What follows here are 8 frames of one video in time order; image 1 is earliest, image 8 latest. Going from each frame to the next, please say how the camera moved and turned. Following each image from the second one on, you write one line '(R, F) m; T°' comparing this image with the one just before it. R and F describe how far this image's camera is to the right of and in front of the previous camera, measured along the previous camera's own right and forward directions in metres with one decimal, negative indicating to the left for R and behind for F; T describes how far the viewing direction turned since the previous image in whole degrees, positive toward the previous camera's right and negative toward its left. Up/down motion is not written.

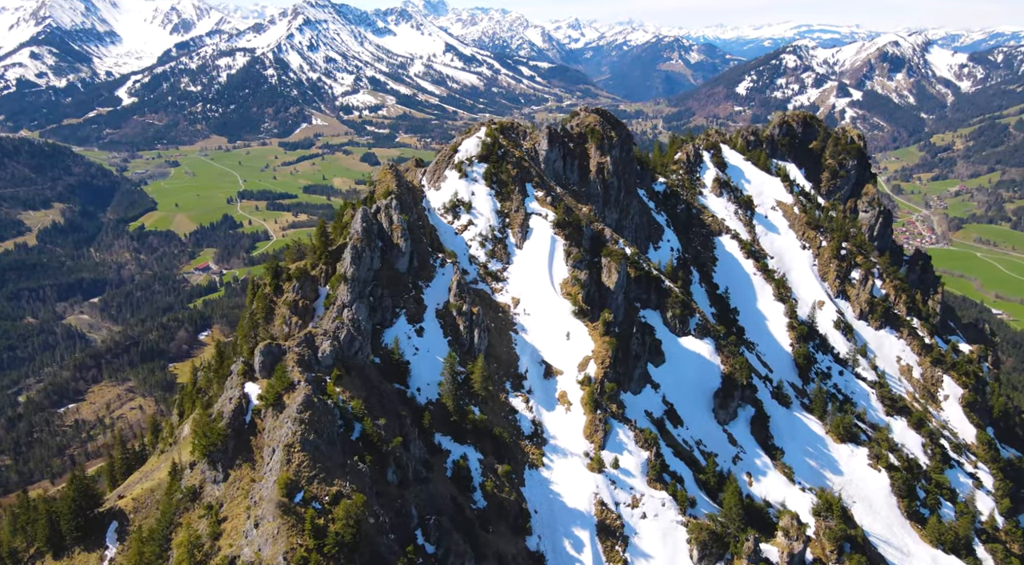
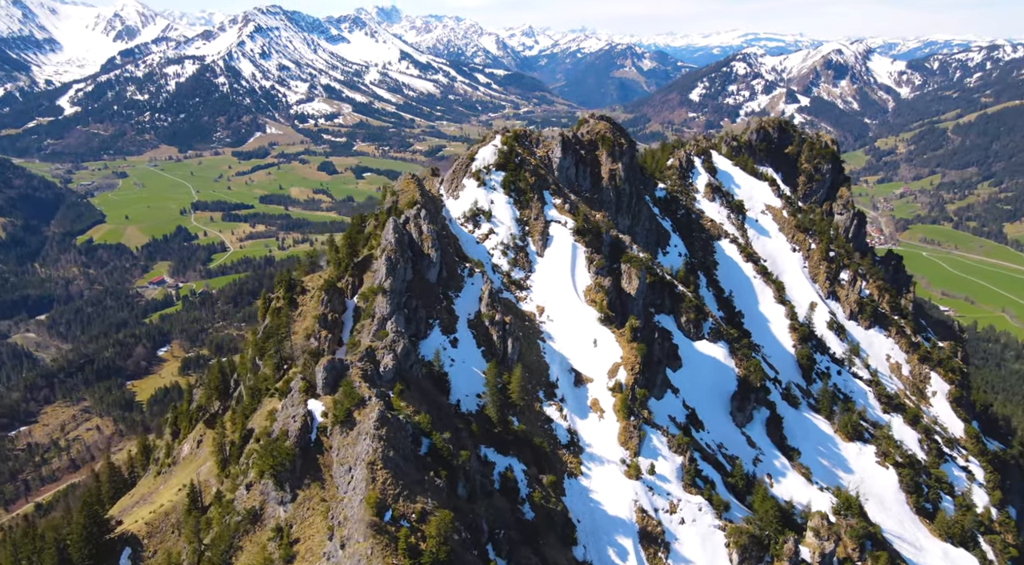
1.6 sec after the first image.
(-13.2, +0.5) m; +4°
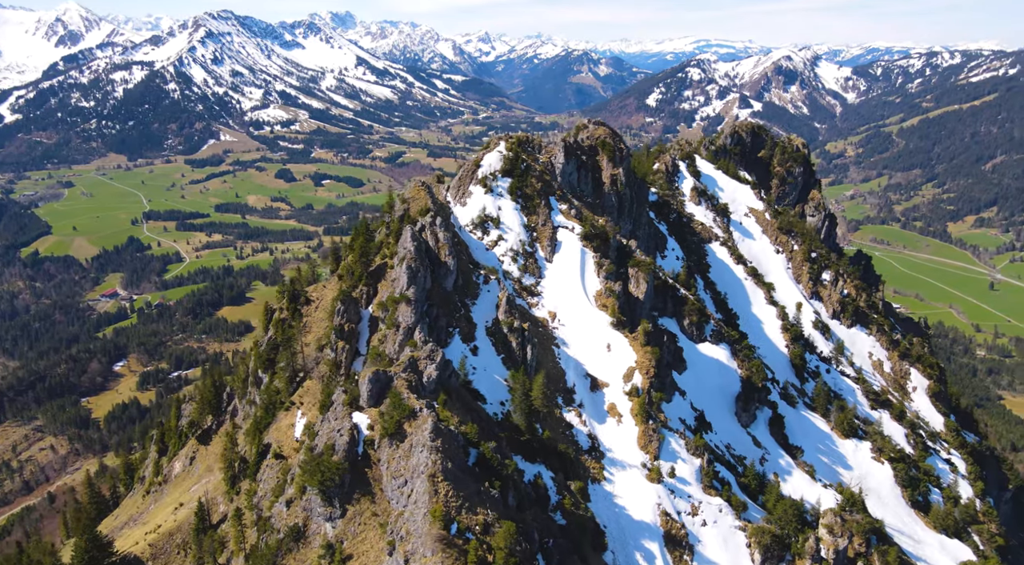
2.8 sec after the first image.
(-10.4, +0.6) m; +4°
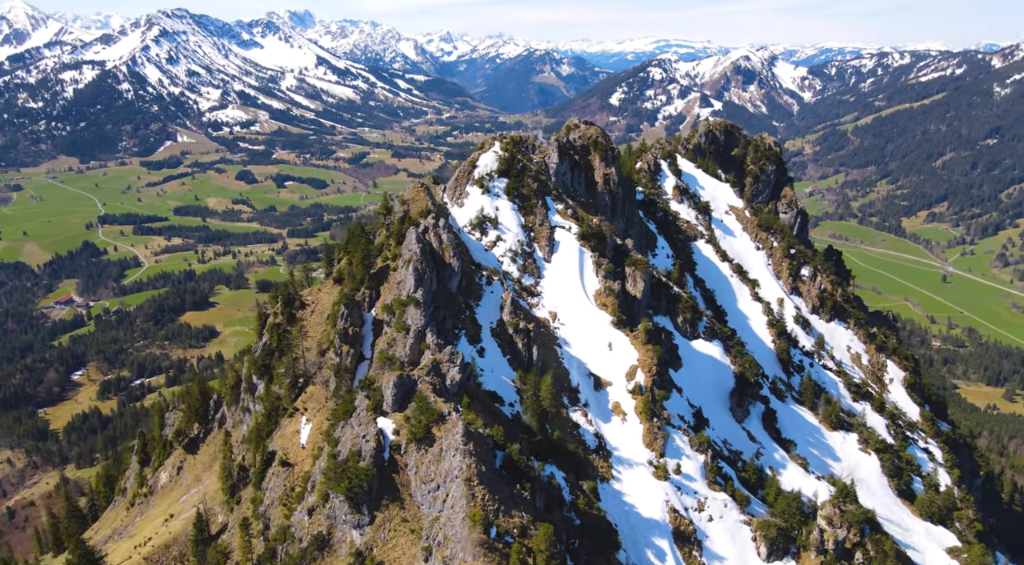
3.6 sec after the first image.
(-7.1, +0.5) m; +3°
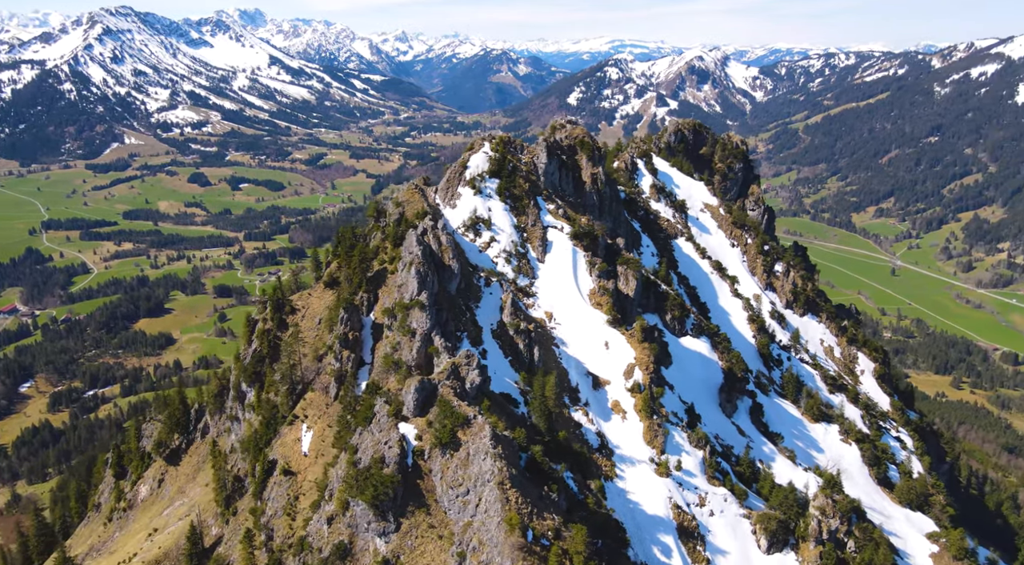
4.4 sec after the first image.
(-7.2, +0.6) m; +4°
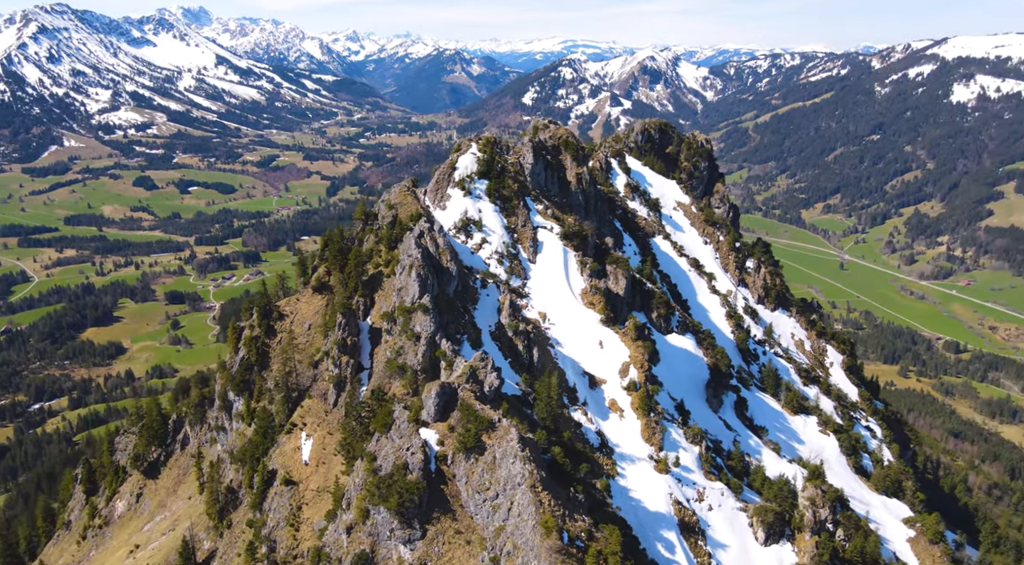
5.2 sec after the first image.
(-7.3, +0.9) m; +4°
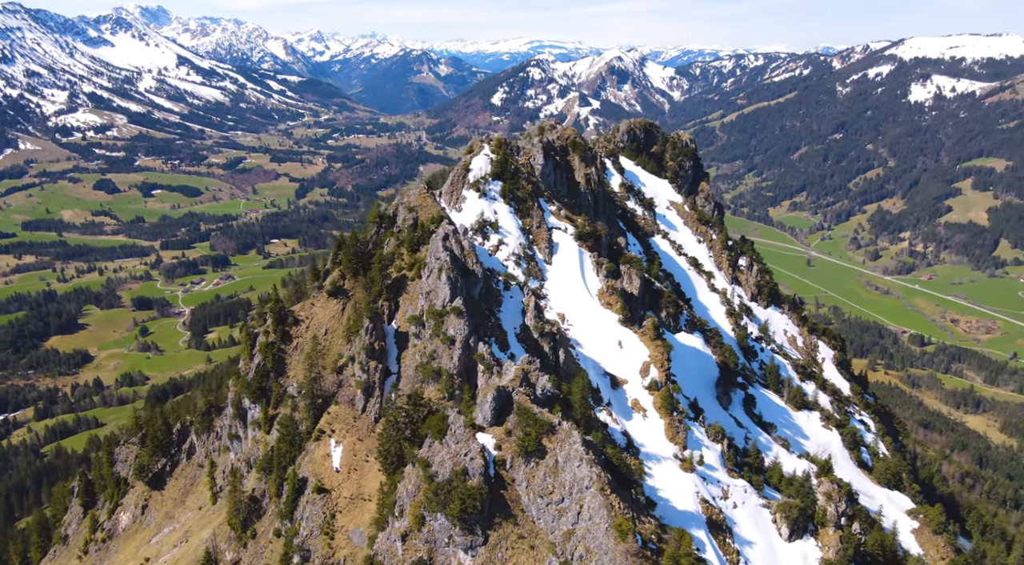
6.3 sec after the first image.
(-9.7, +1.1) m; +3°
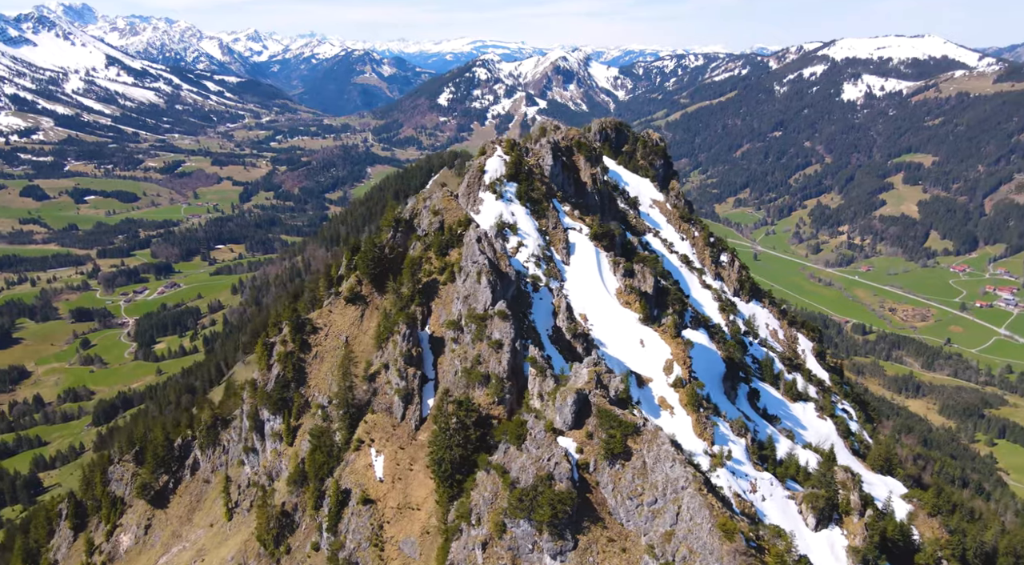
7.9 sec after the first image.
(-14.4, +2.4) m; +5°
